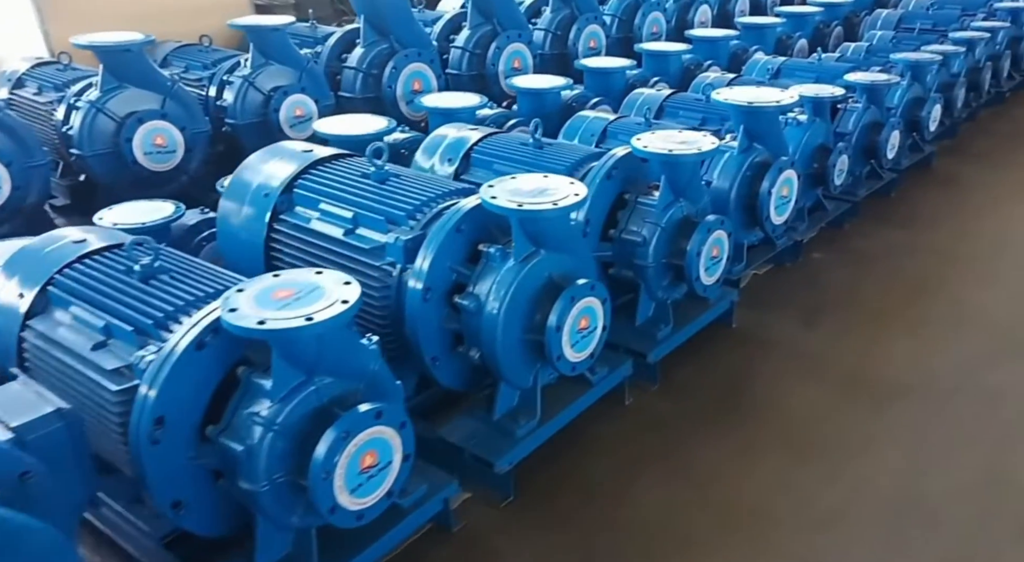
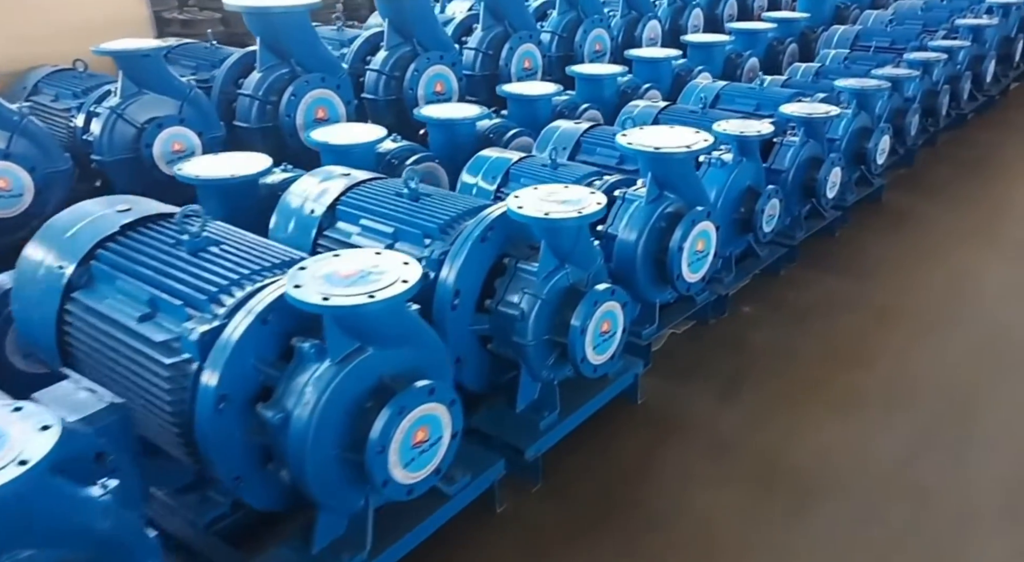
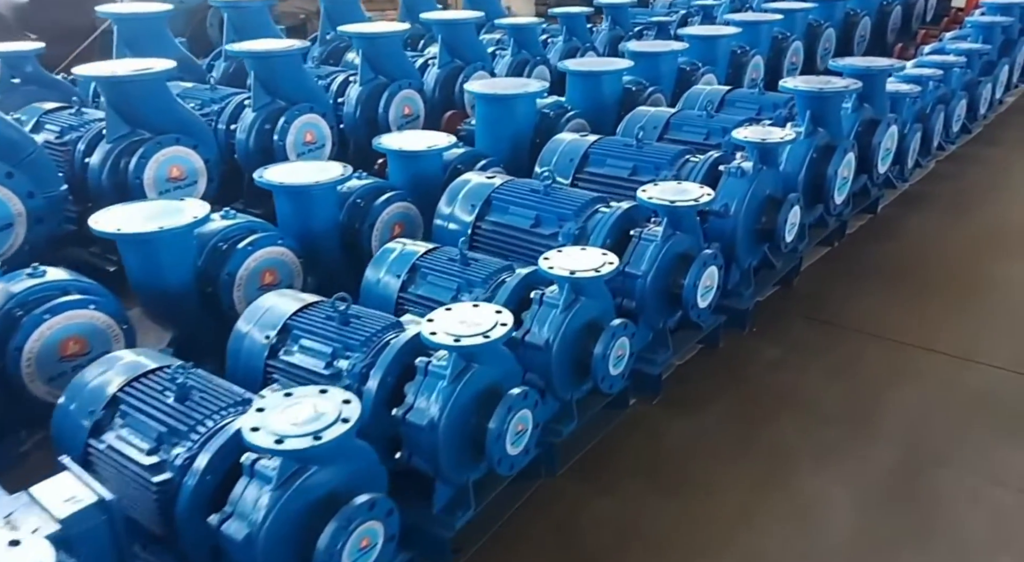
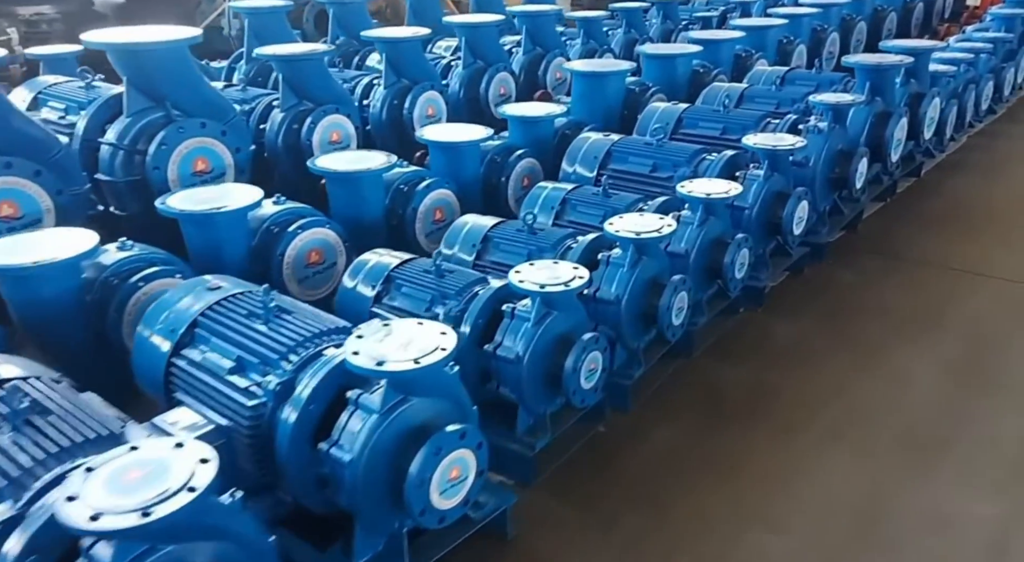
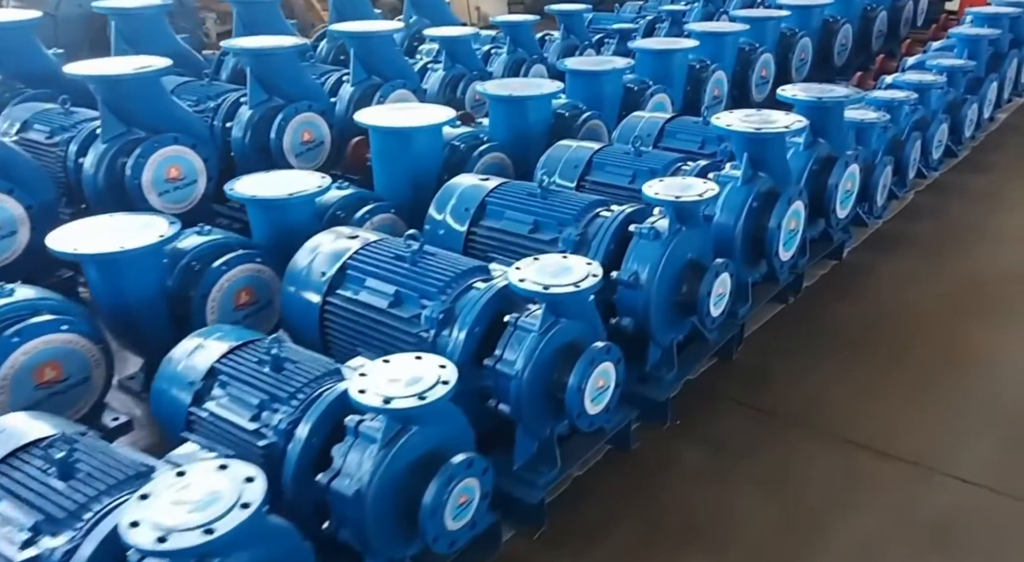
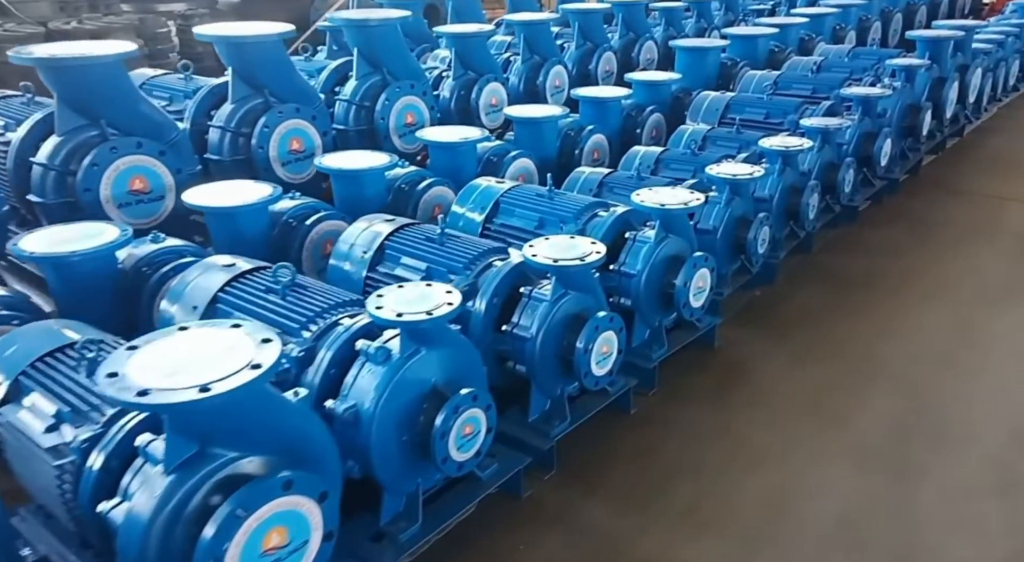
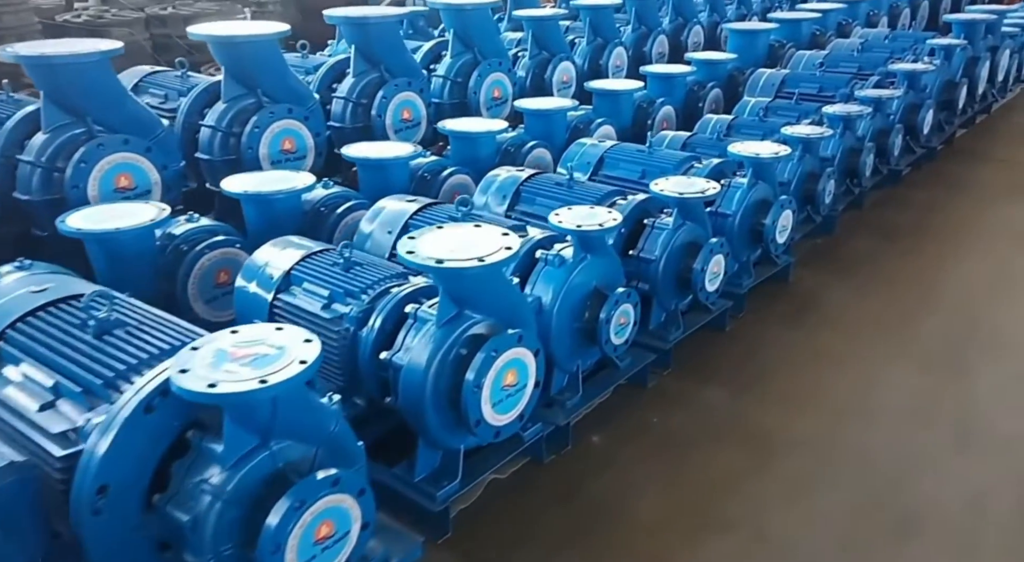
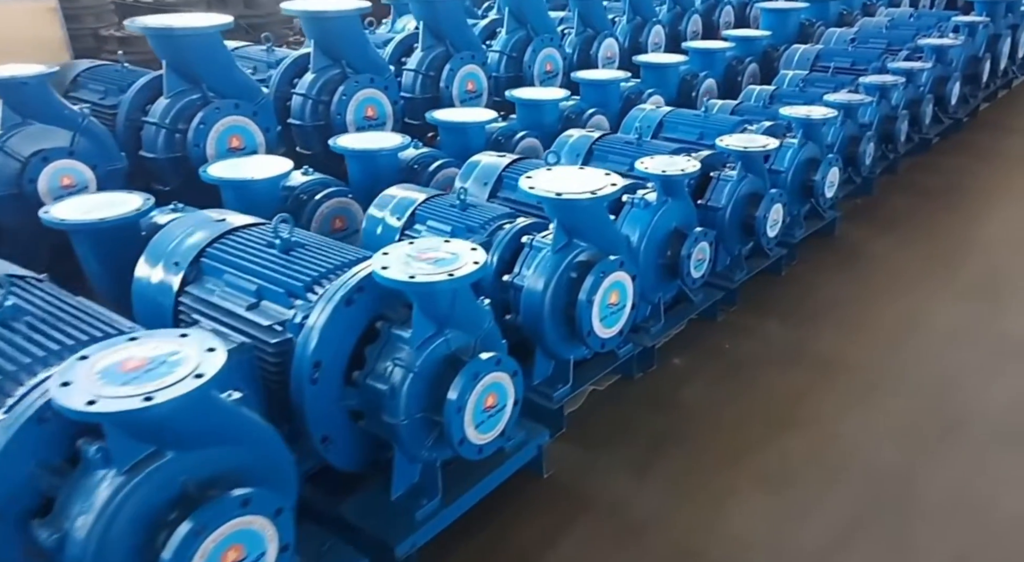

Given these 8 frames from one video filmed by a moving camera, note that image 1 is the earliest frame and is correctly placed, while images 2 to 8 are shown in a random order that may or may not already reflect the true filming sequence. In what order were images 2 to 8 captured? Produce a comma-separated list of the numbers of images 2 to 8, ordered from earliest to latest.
2, 8, 7, 6, 4, 3, 5
